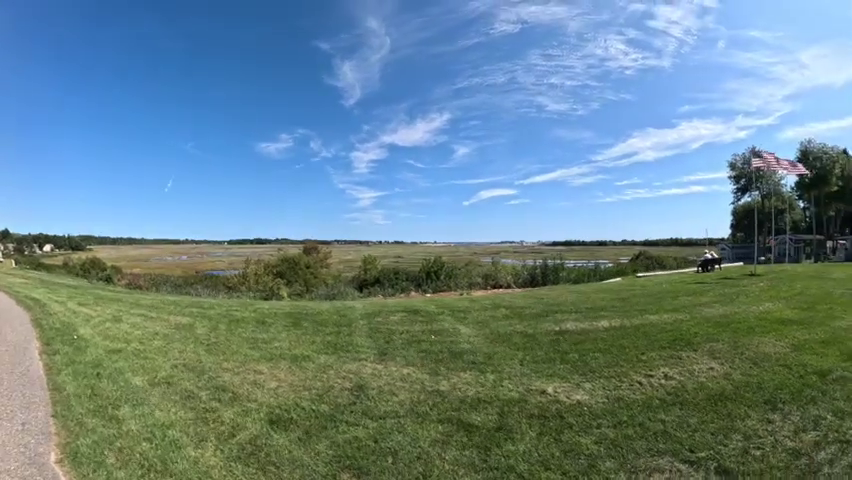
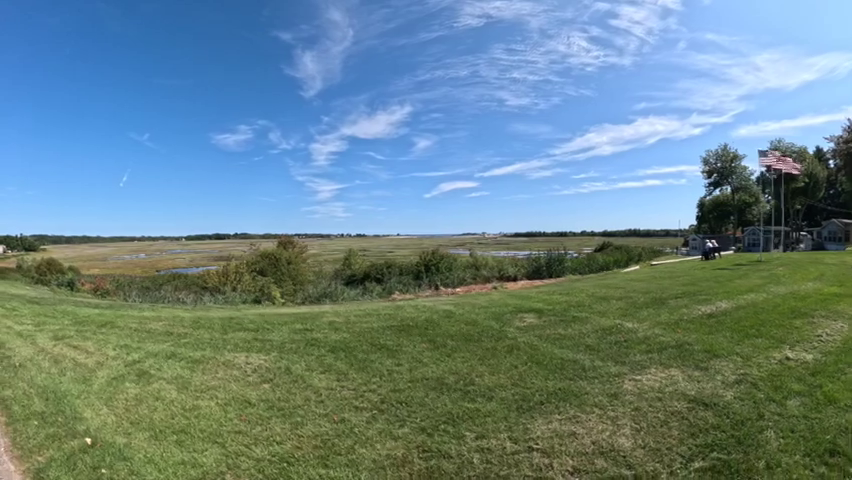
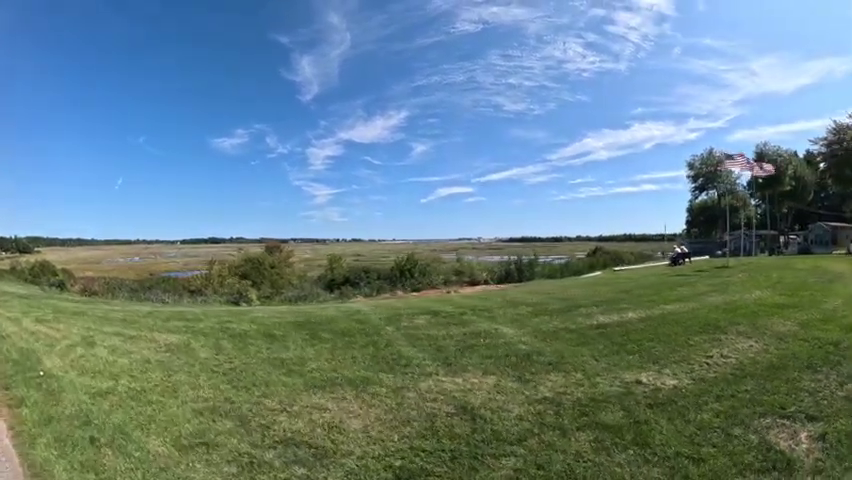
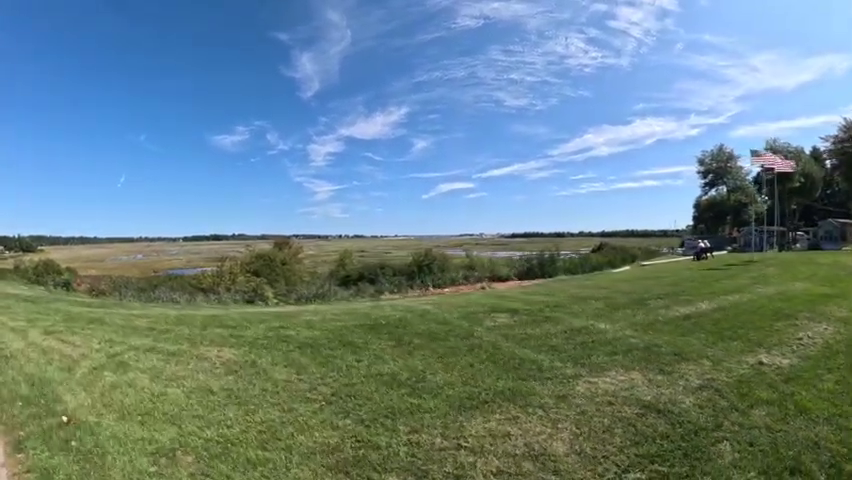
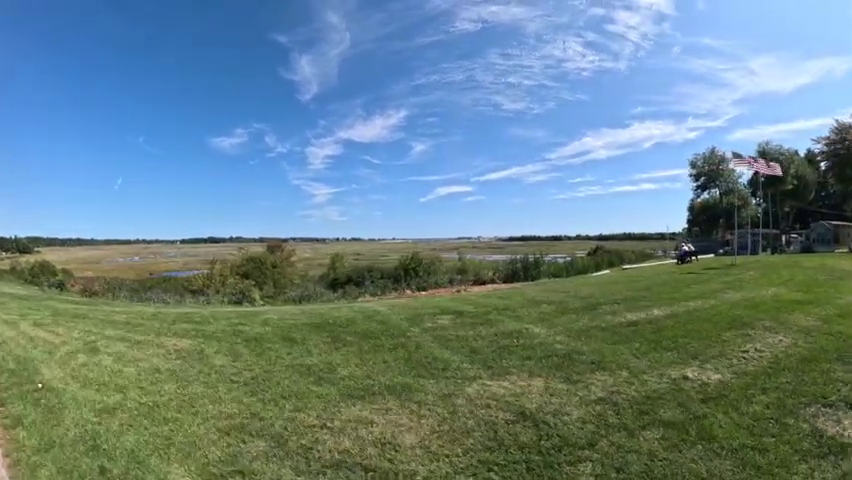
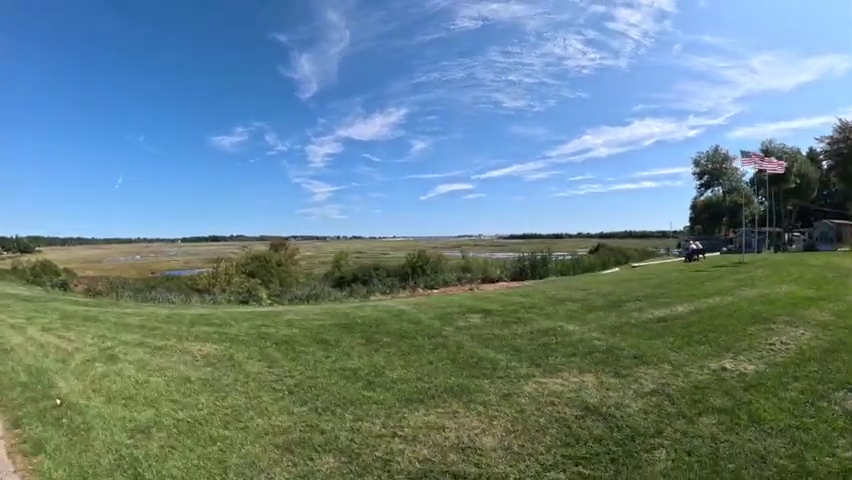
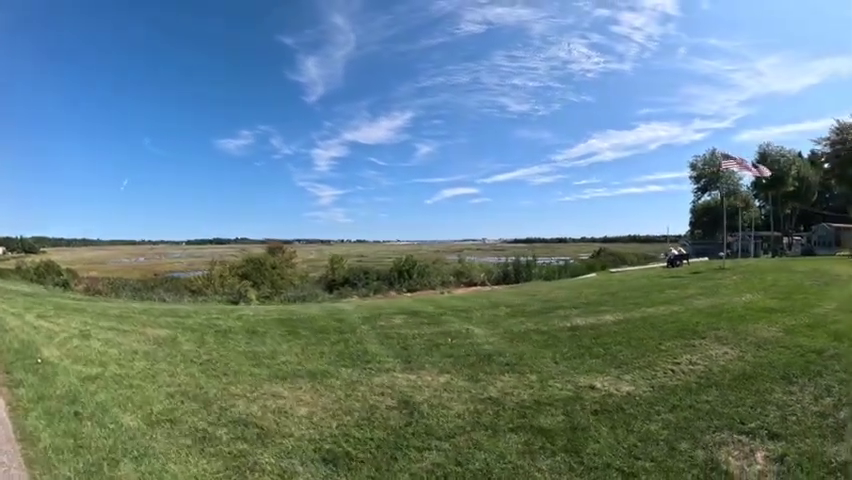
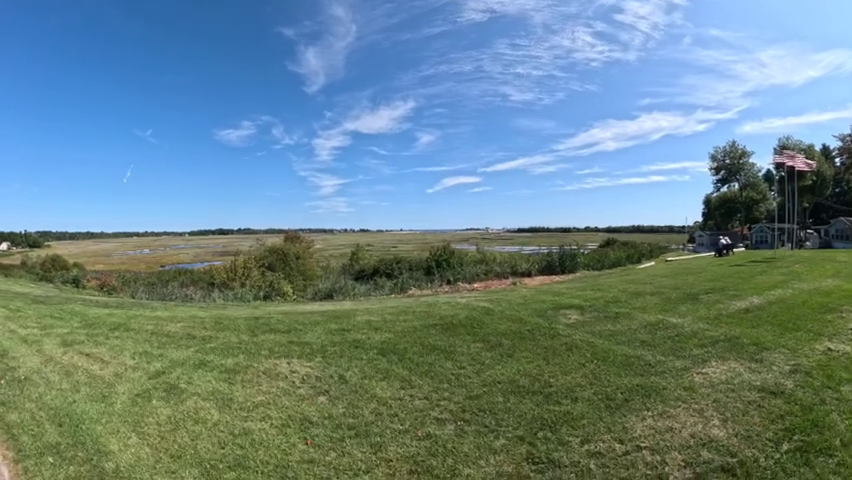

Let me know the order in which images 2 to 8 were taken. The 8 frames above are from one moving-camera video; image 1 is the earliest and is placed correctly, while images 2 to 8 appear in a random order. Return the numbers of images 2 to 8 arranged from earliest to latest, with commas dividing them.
7, 3, 5, 6, 4, 2, 8
